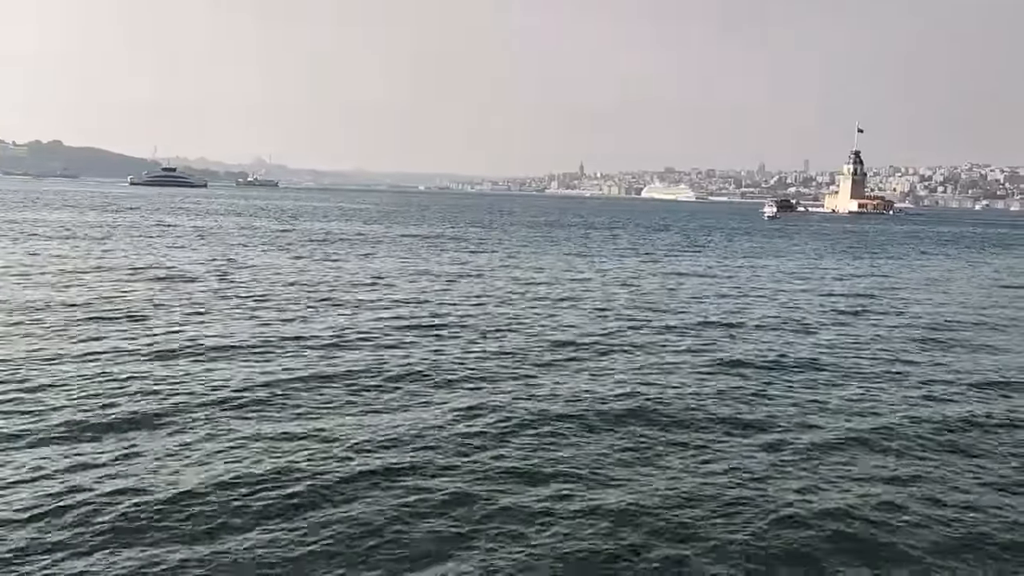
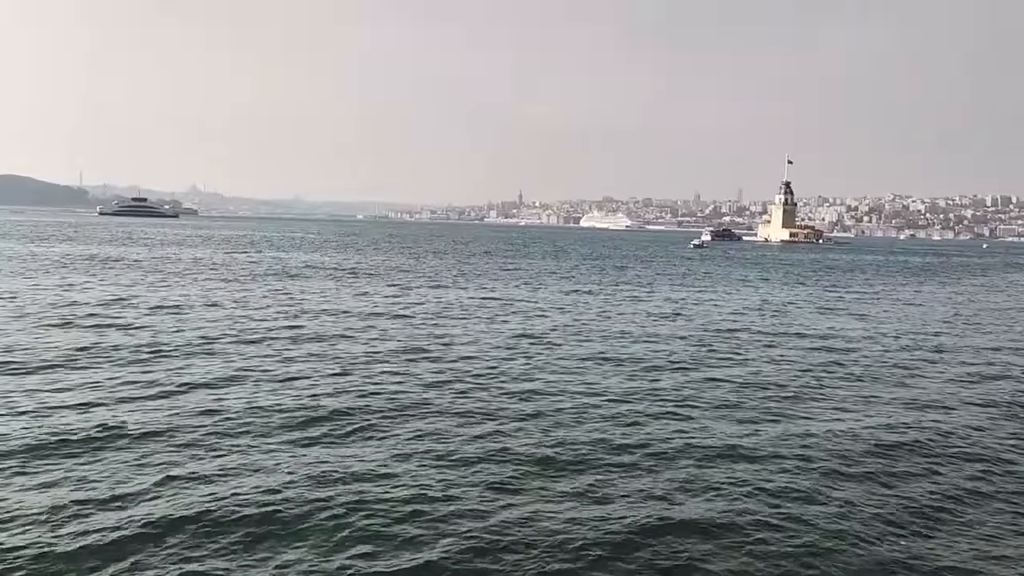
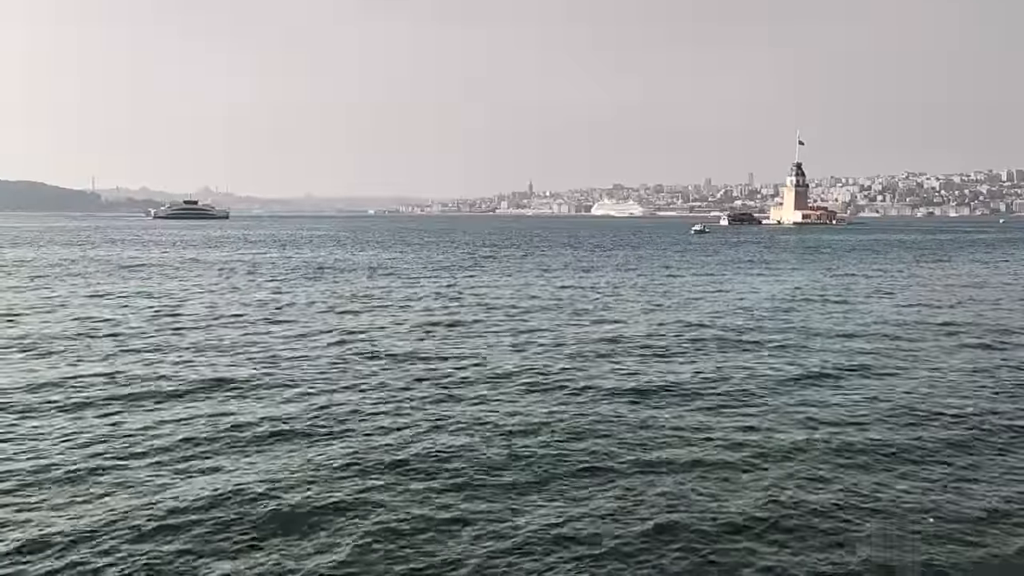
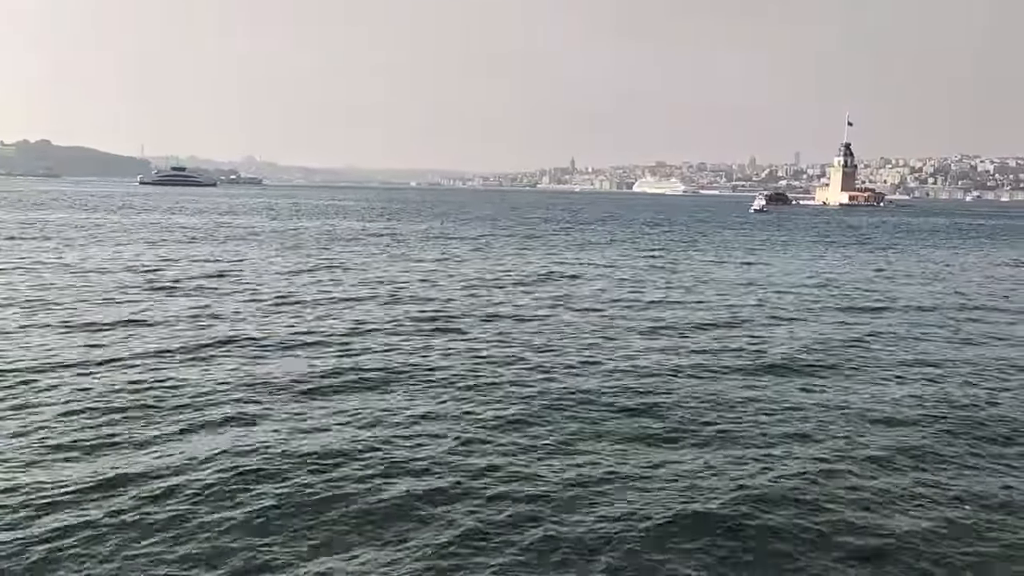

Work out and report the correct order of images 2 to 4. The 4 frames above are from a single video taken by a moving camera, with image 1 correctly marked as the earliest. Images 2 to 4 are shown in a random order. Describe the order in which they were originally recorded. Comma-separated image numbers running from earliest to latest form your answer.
4, 2, 3
